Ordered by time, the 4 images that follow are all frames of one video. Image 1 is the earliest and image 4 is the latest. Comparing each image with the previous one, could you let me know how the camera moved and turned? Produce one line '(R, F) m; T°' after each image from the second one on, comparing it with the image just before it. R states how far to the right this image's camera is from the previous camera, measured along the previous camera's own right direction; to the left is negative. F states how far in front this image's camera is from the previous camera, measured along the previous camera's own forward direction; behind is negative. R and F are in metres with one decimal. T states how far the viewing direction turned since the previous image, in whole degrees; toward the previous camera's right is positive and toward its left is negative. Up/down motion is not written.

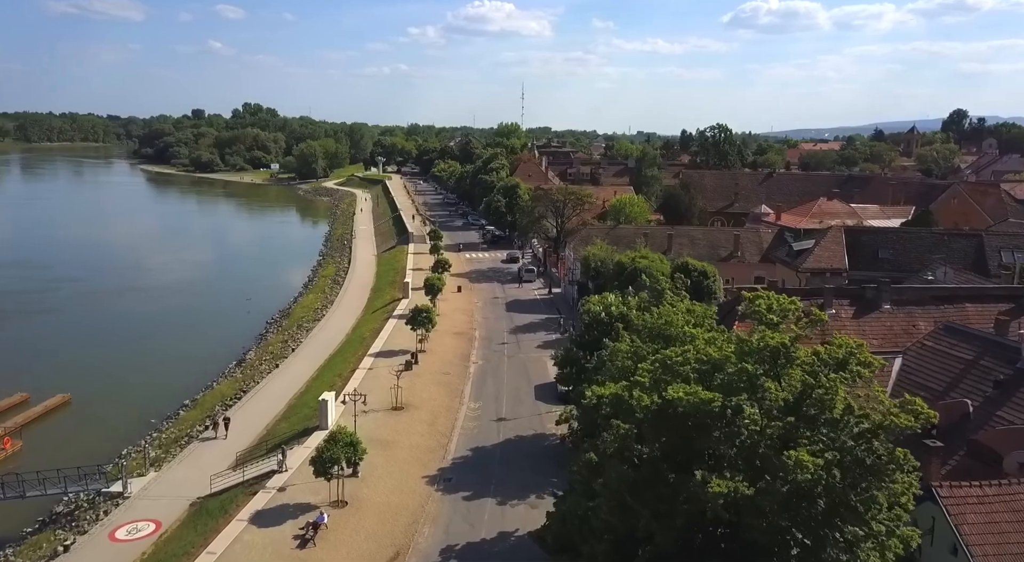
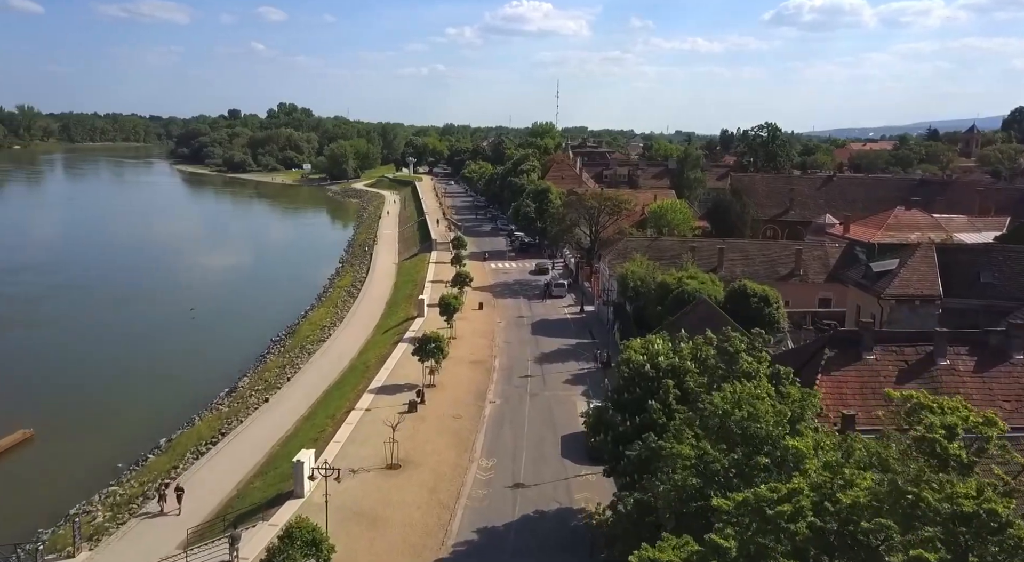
(+0.4, +4.7) m; -3°
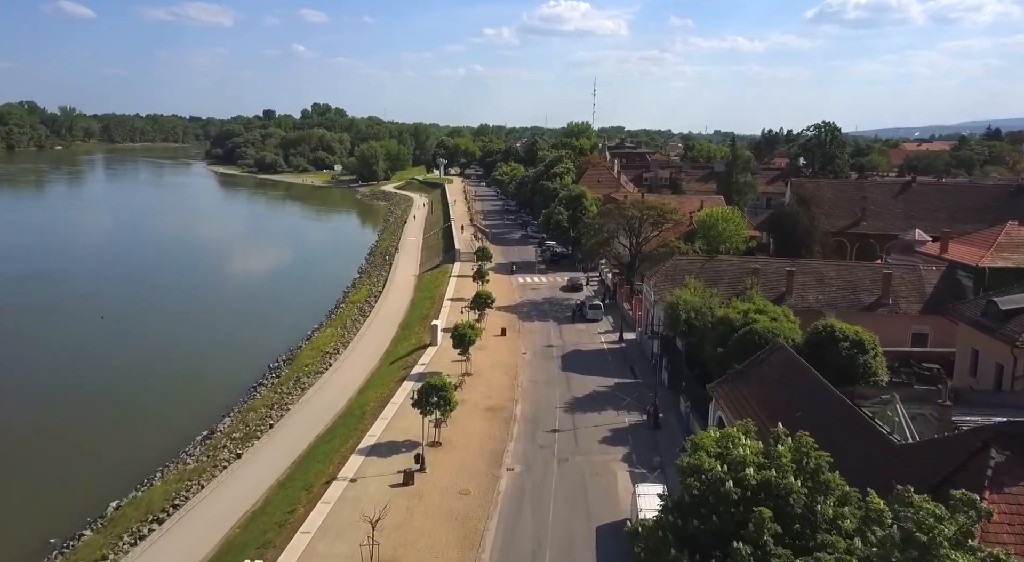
(+0.3, +5.4) m; -3°
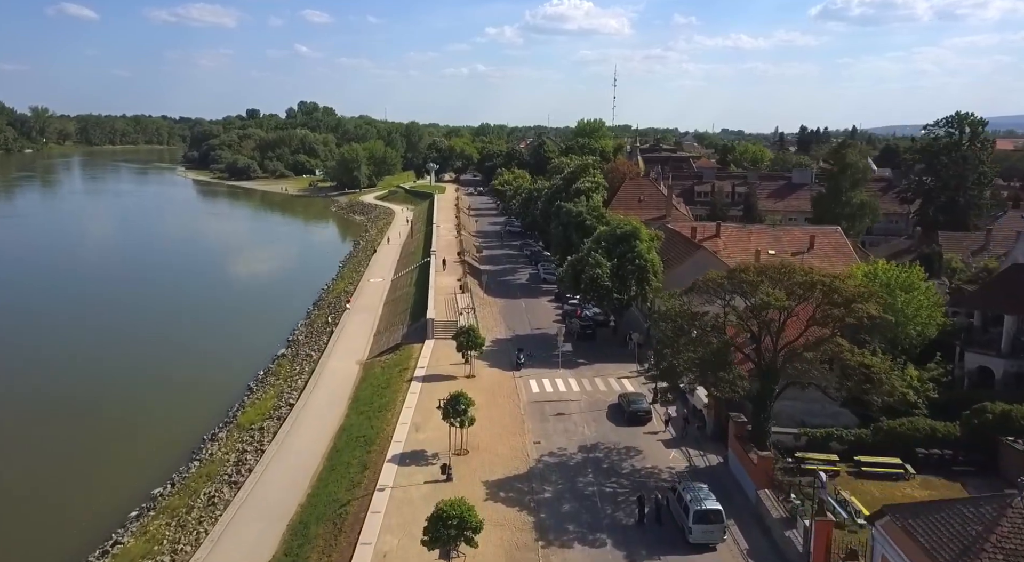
(-0.1, +21.2) m; 0°
